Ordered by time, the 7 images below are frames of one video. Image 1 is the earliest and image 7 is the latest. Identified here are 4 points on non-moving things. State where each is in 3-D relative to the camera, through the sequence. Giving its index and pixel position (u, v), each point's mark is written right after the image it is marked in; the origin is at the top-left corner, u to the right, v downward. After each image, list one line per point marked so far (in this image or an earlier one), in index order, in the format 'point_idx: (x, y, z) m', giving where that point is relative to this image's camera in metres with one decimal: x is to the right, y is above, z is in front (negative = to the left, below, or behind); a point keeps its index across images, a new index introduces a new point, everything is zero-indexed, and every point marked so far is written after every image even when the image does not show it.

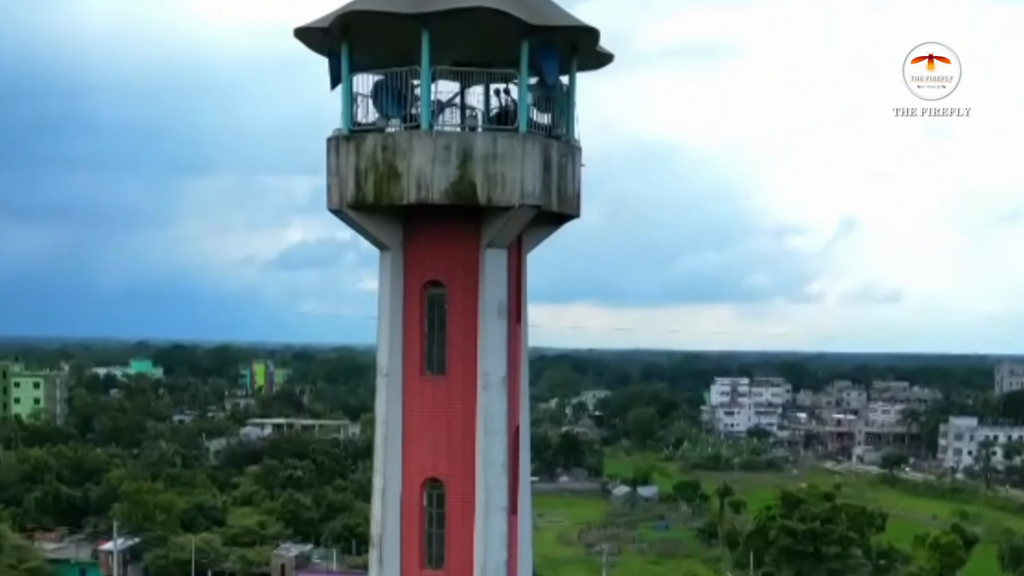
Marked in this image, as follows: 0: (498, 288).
0: (-0.1, -0.2, +21.0) m
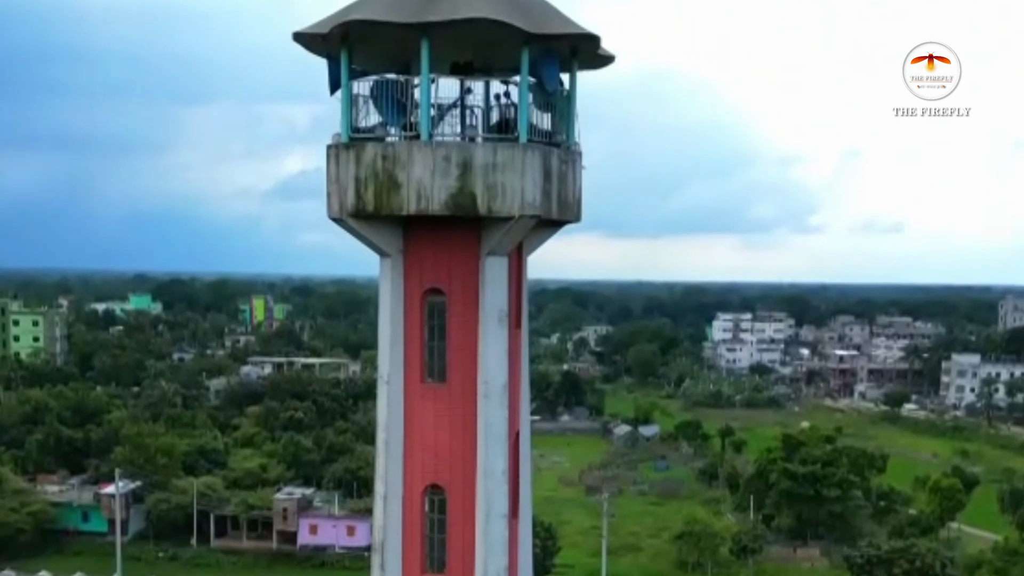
0: (-0.1, -0.2, +20.4) m
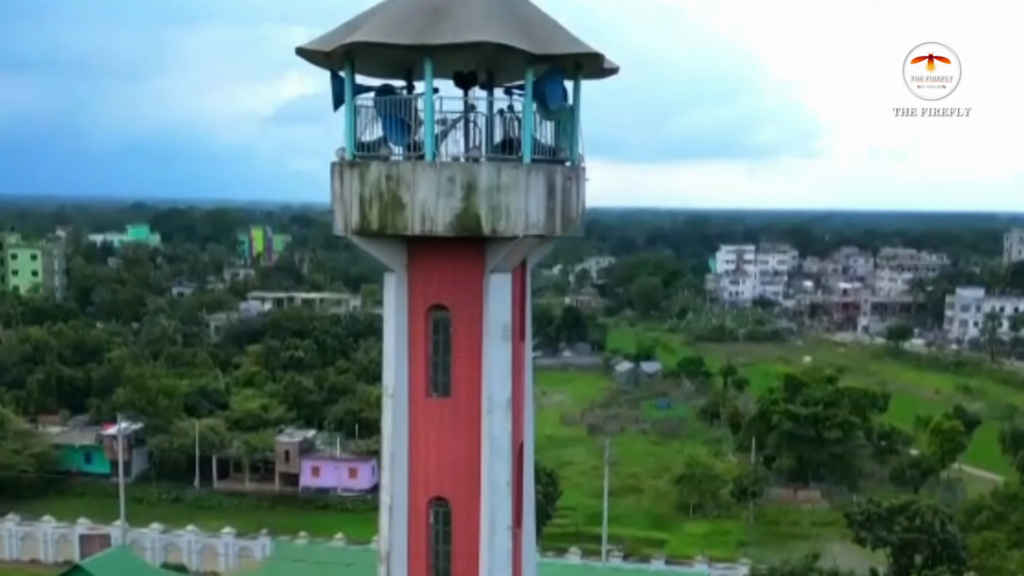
0: (-0.1, -0.2, +19.9) m
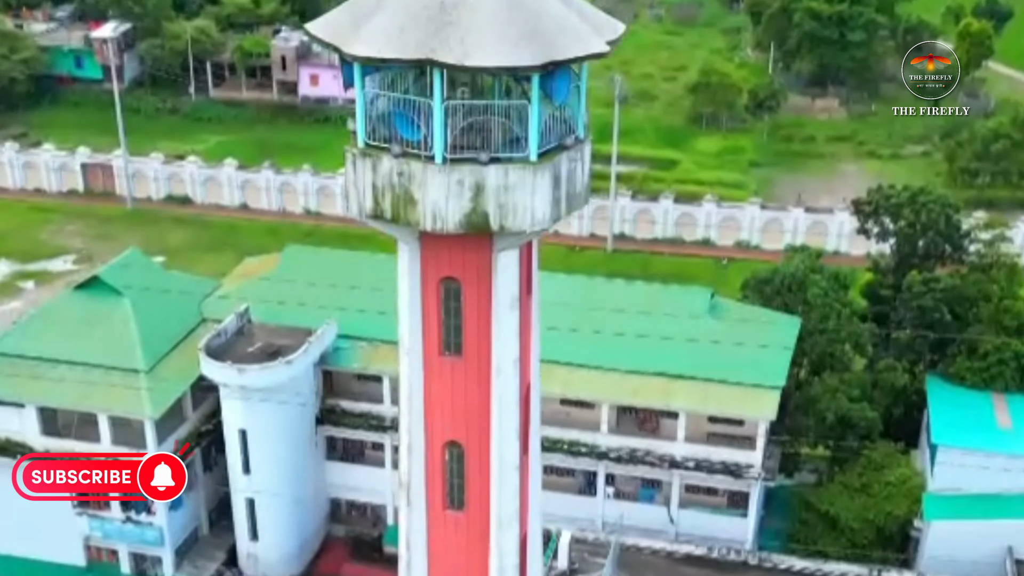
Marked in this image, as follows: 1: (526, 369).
0: (0.0, +0.2, +18.1) m
1: (+0.2, -1.1, +19.1) m
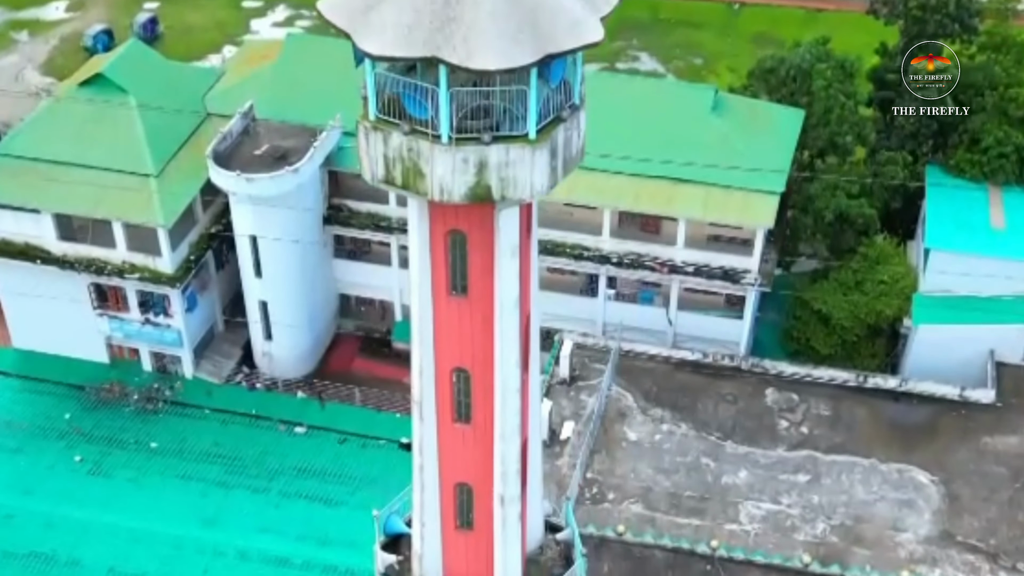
0: (0.0, +0.6, +18.2) m
1: (+0.2, -0.3, +19.5) m
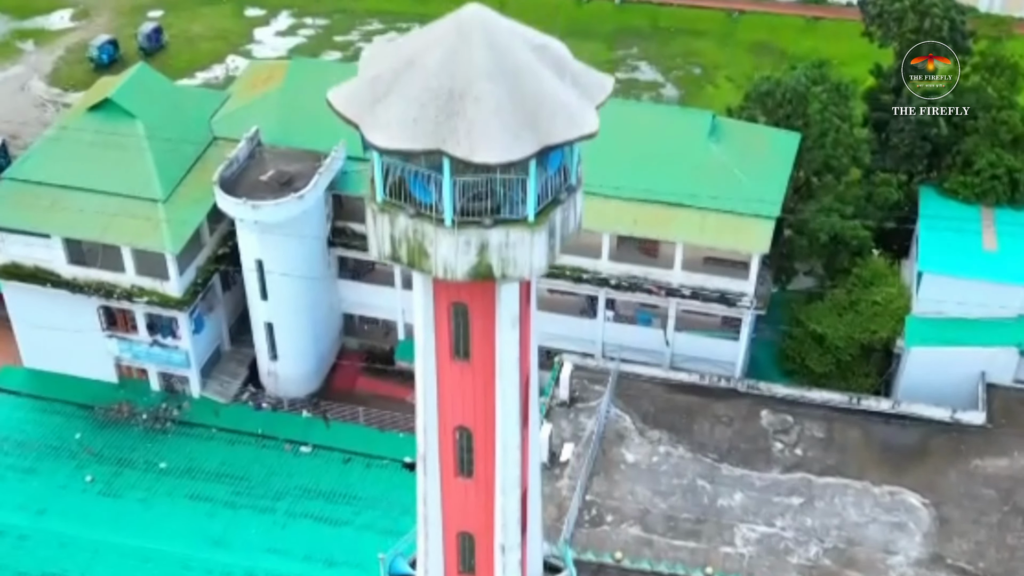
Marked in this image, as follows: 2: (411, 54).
0: (0.0, -0.3, +18.9) m
1: (+0.2, -1.3, +20.2) m
2: (-1.3, +3.0, +17.3) m
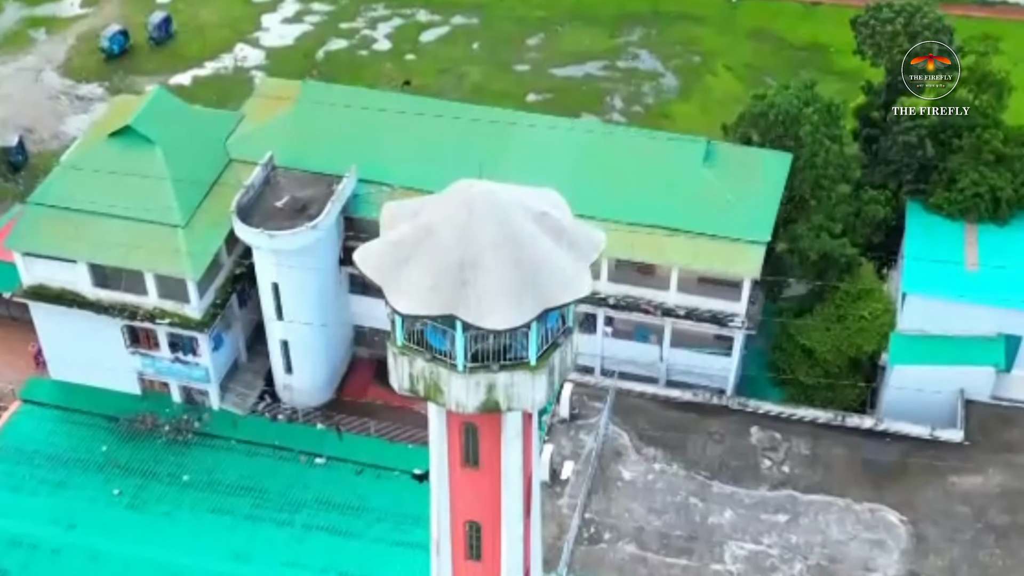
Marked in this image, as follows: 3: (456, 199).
0: (0.0, -2.3, +20.6) m
1: (+0.3, -3.1, +22.0) m
2: (-1.3, +0.8, +18.7) m
3: (-0.9, +1.2, +18.7) m
